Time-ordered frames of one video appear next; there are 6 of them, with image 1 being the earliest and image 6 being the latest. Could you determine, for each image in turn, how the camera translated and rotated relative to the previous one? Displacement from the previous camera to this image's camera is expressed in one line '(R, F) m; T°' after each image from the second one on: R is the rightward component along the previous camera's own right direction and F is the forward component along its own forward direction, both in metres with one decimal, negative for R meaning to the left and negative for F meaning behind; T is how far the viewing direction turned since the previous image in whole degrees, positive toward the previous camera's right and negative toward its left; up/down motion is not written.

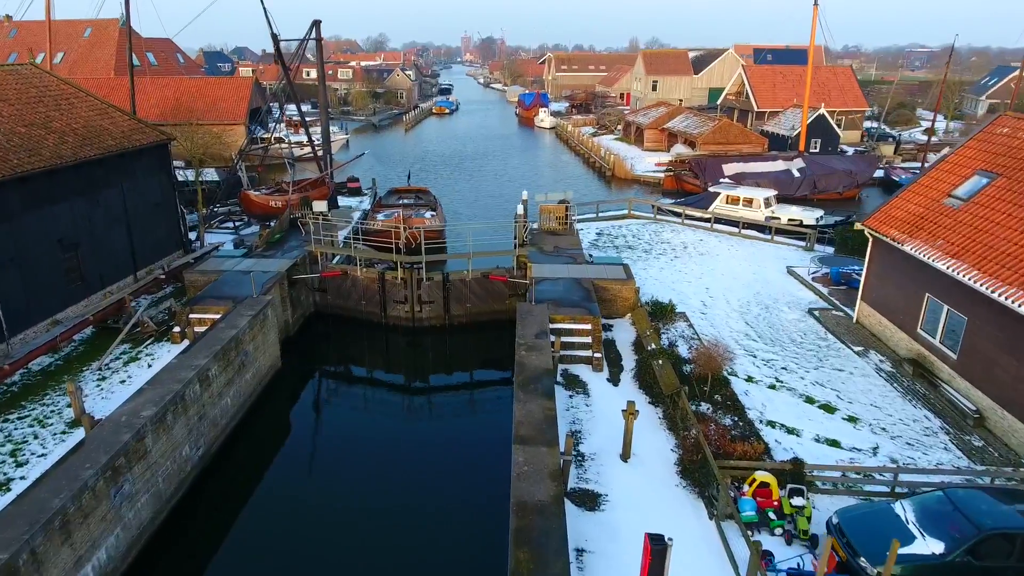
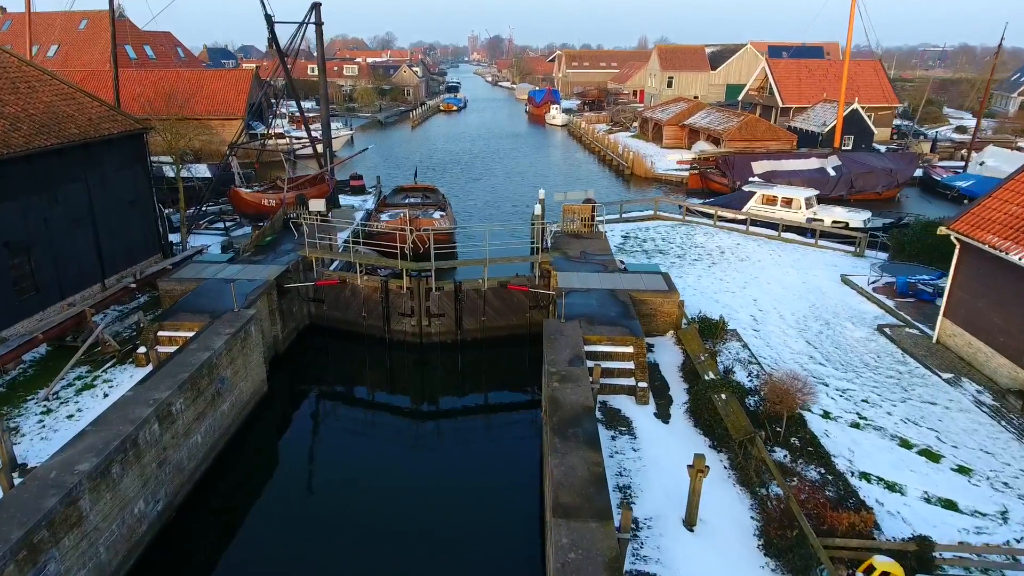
(-0.4, +2.1) m; -1°
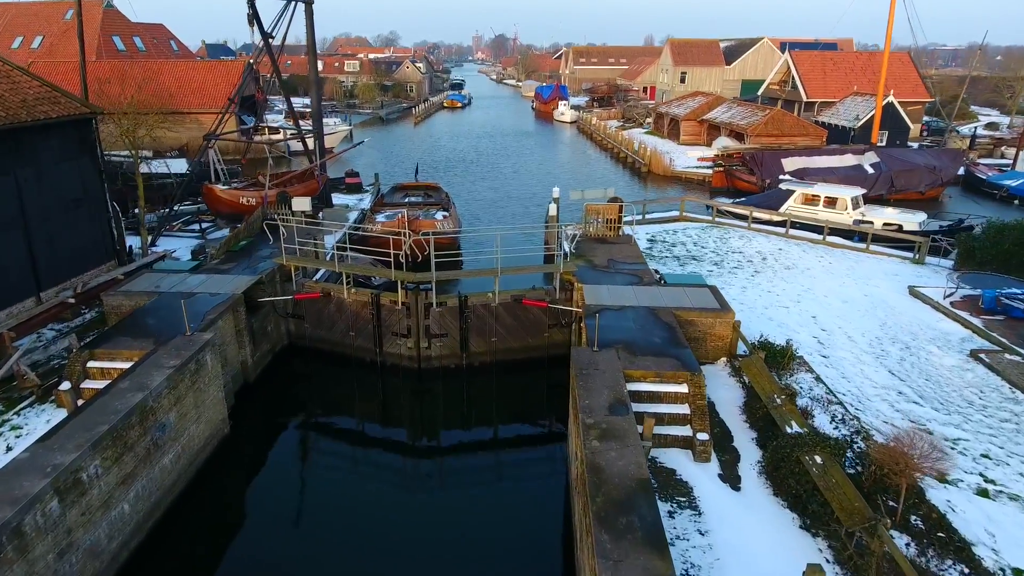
(-0.2, +2.3) m; 0°
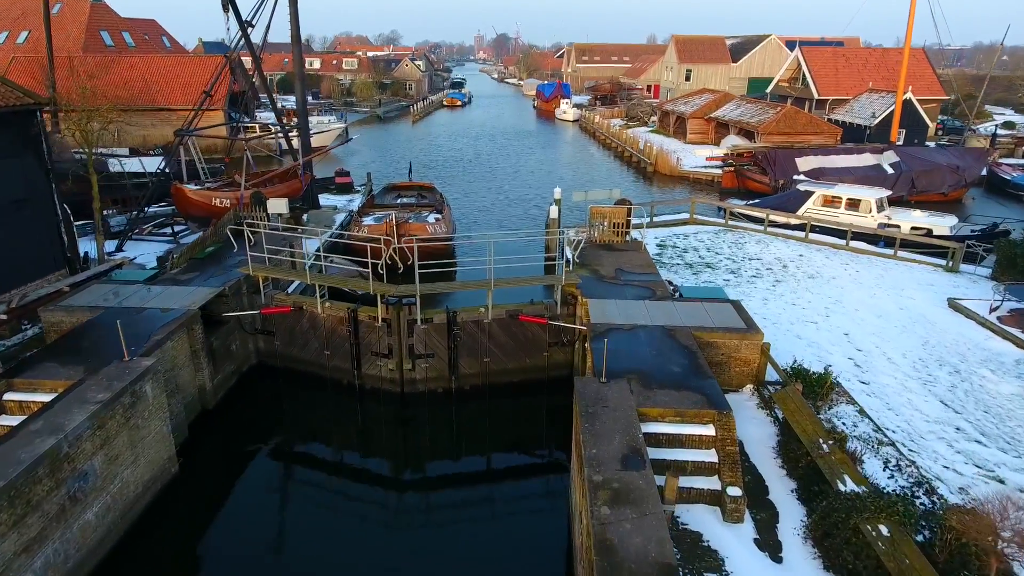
(+0.1, +1.4) m; 0°
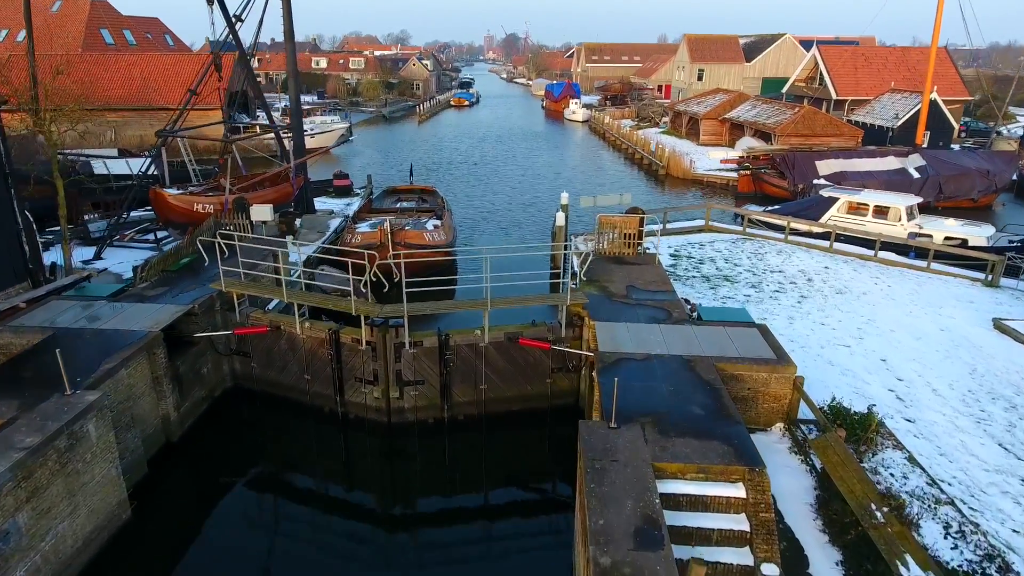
(+0.1, +1.1) m; -1°
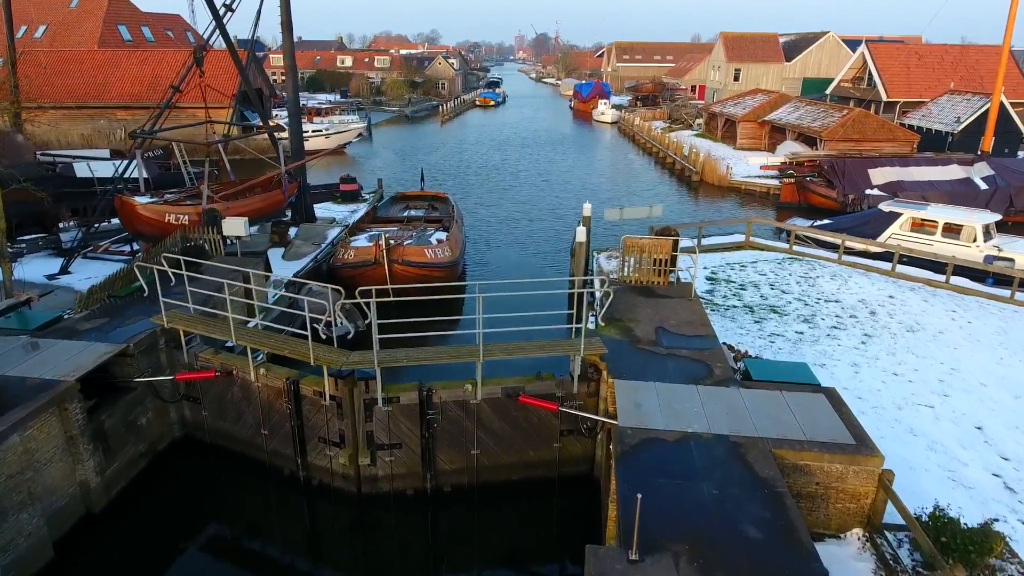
(+0.3, +1.9) m; -2°
